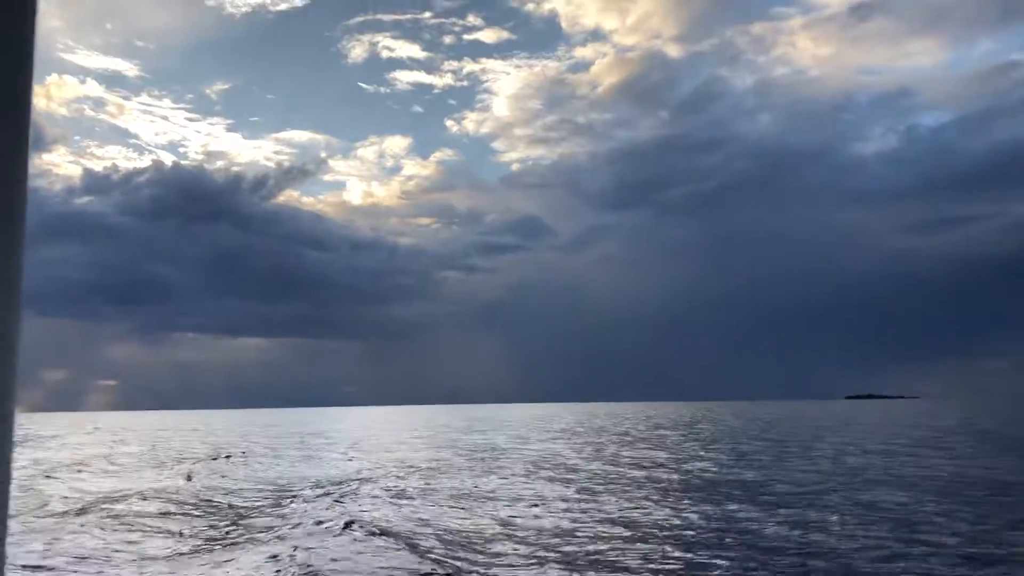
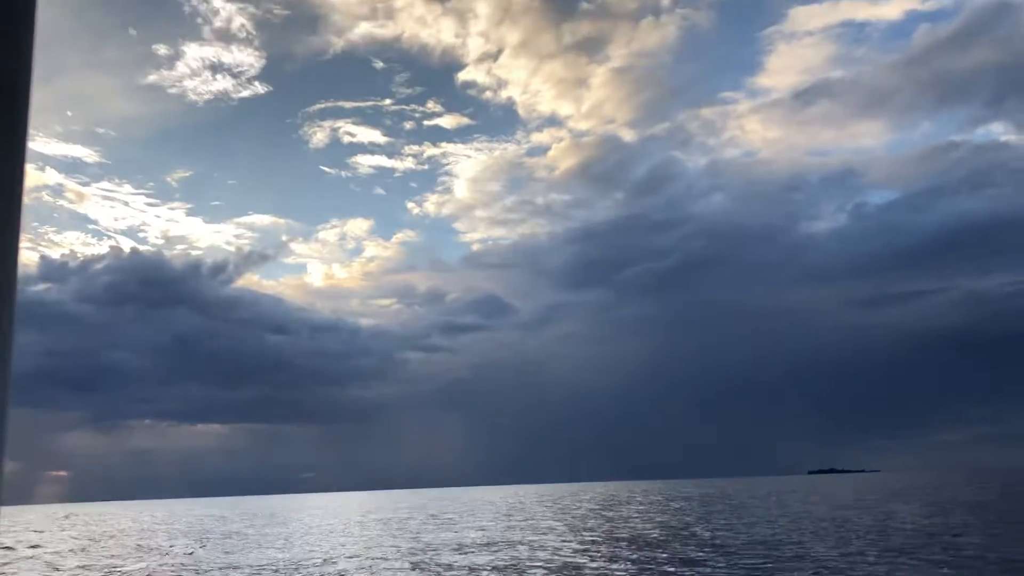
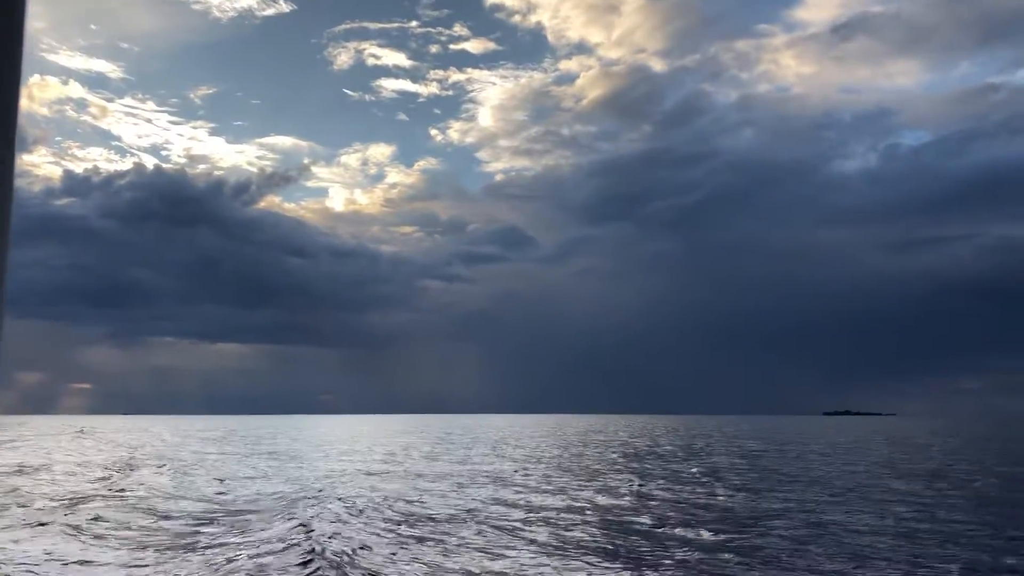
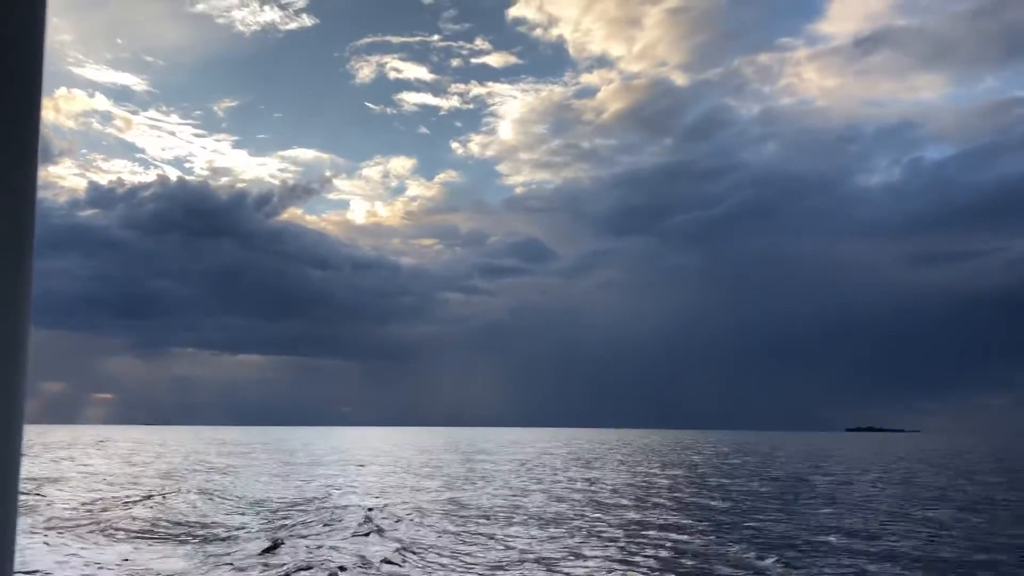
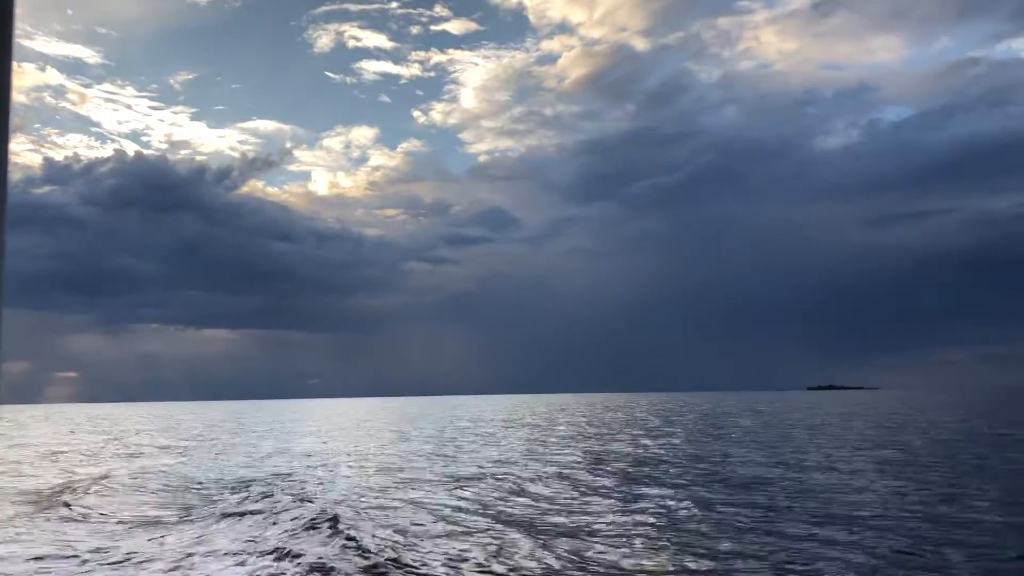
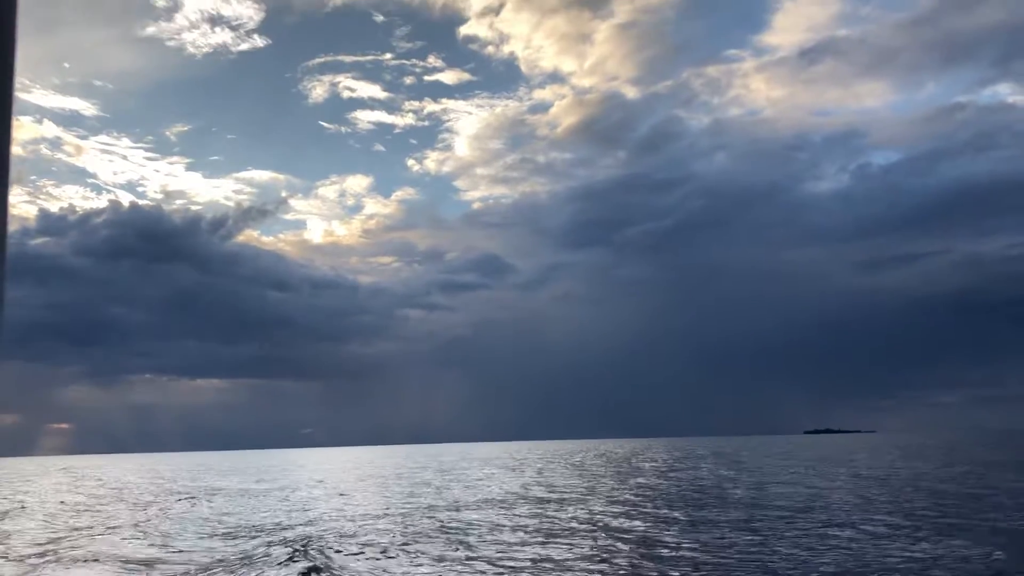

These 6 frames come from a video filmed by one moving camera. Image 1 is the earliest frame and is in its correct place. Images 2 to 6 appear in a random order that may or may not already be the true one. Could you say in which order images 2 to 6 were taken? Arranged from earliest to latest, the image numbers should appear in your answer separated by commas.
4, 3, 5, 6, 2
